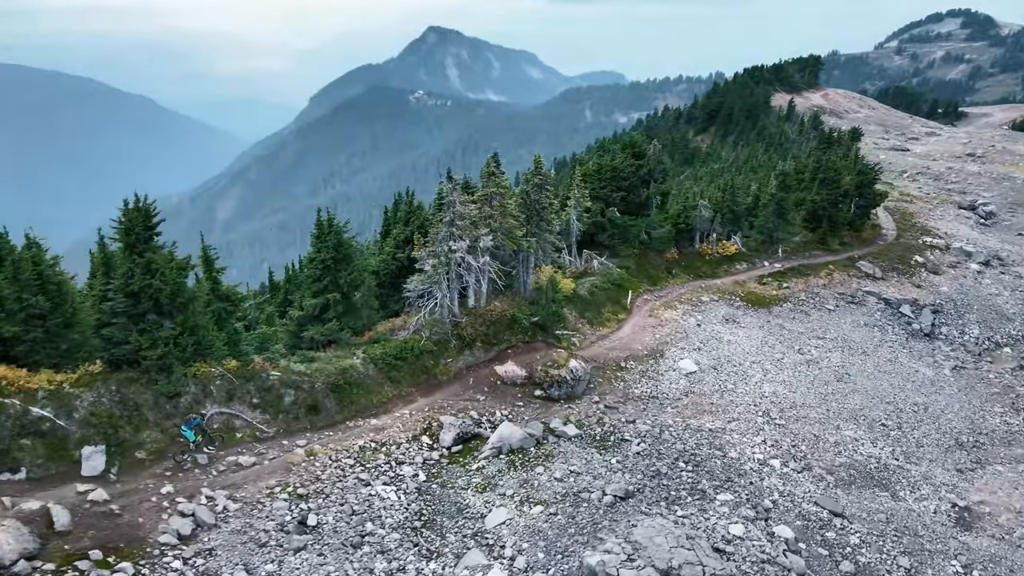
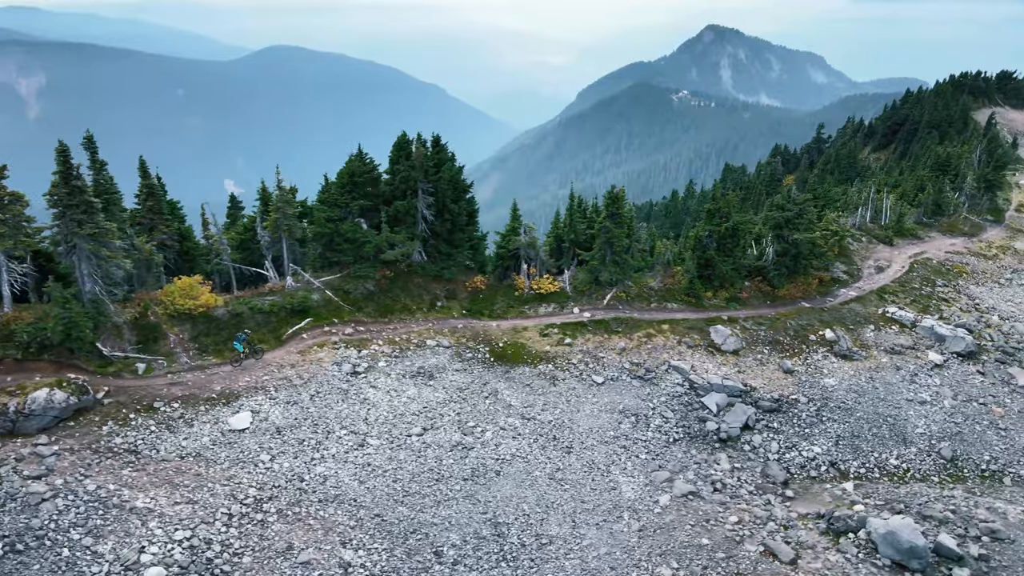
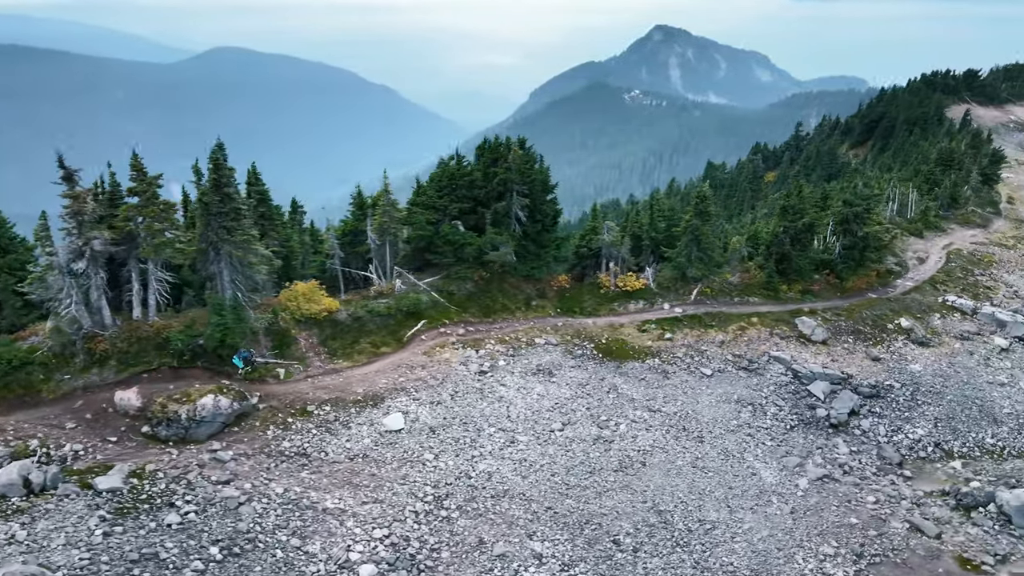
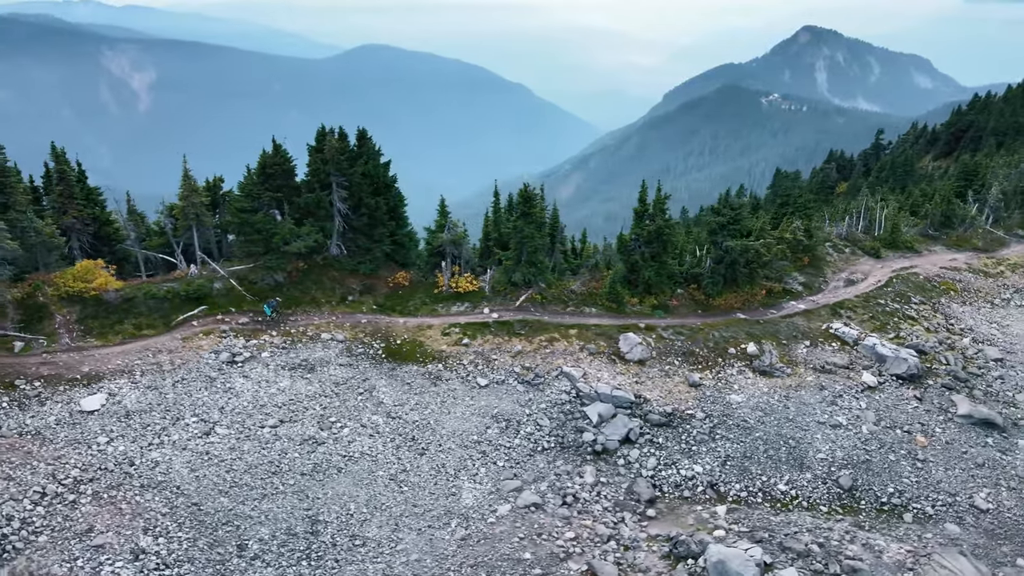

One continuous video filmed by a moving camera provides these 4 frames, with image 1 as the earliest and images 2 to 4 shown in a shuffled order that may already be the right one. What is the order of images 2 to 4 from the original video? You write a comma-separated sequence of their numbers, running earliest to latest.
3, 2, 4
